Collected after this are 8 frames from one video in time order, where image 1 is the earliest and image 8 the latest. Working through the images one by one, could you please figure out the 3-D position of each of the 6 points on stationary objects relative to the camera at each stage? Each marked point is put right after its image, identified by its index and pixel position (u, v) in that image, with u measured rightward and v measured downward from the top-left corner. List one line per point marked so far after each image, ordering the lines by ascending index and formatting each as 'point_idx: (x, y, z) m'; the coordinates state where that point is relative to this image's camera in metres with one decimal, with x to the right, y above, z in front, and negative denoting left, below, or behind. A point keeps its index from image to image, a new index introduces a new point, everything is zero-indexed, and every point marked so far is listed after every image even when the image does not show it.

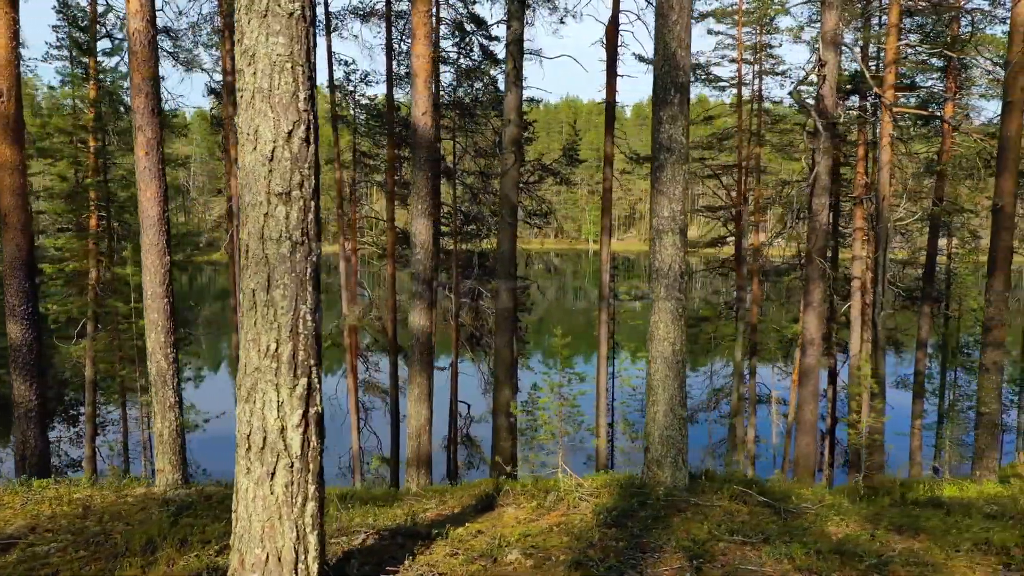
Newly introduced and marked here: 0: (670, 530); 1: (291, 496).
0: (+0.7, -1.1, +2.8) m
1: (-0.7, -0.6, +1.8) m
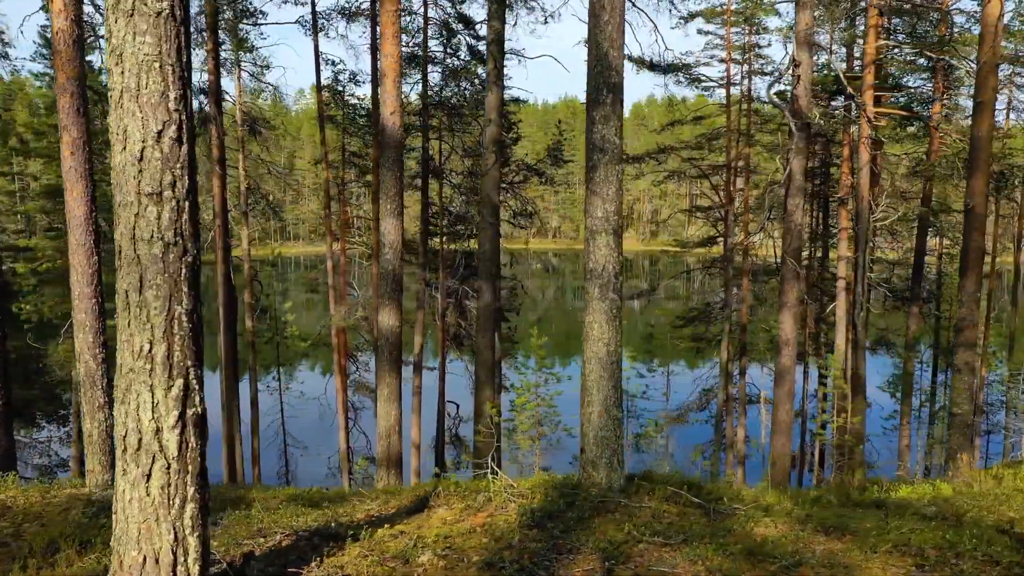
0: (+0.4, -1.1, +2.8) m
1: (-1.0, -0.6, +1.8) m
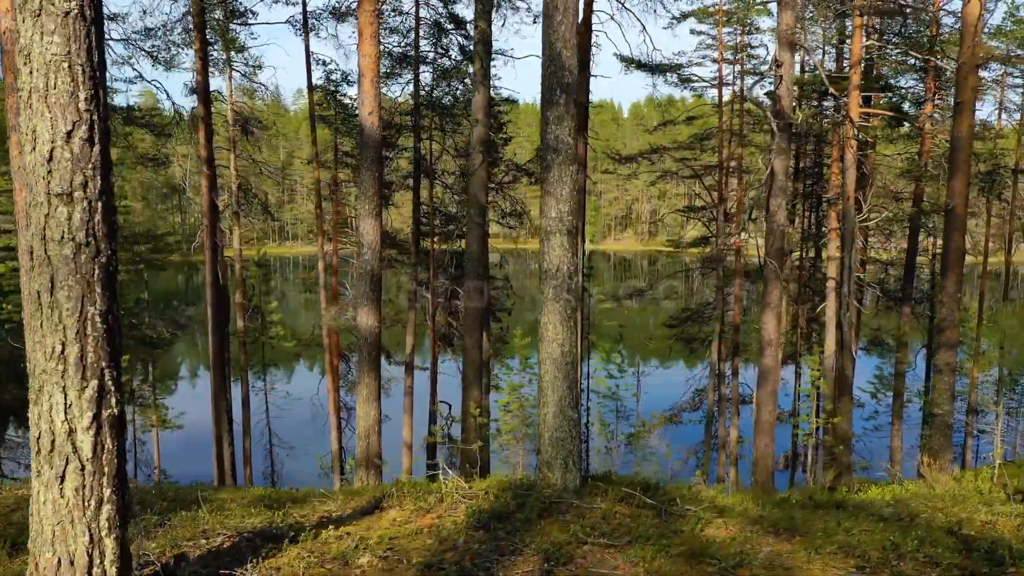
0: (+0.1, -1.1, +2.8) m
1: (-1.3, -0.6, +1.8) m
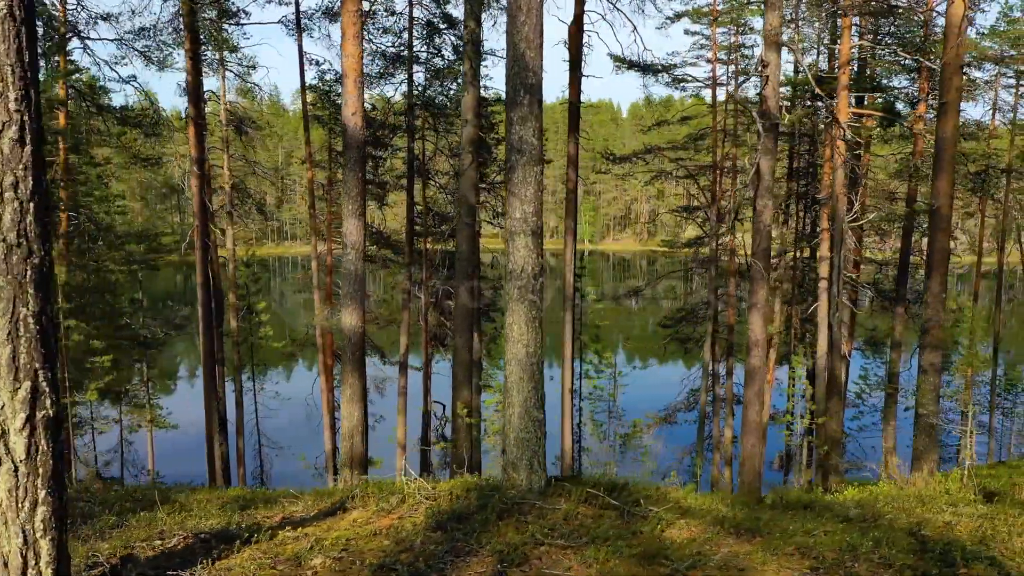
0: (-0.1, -1.1, +2.8) m
1: (-1.5, -0.6, +1.8) m
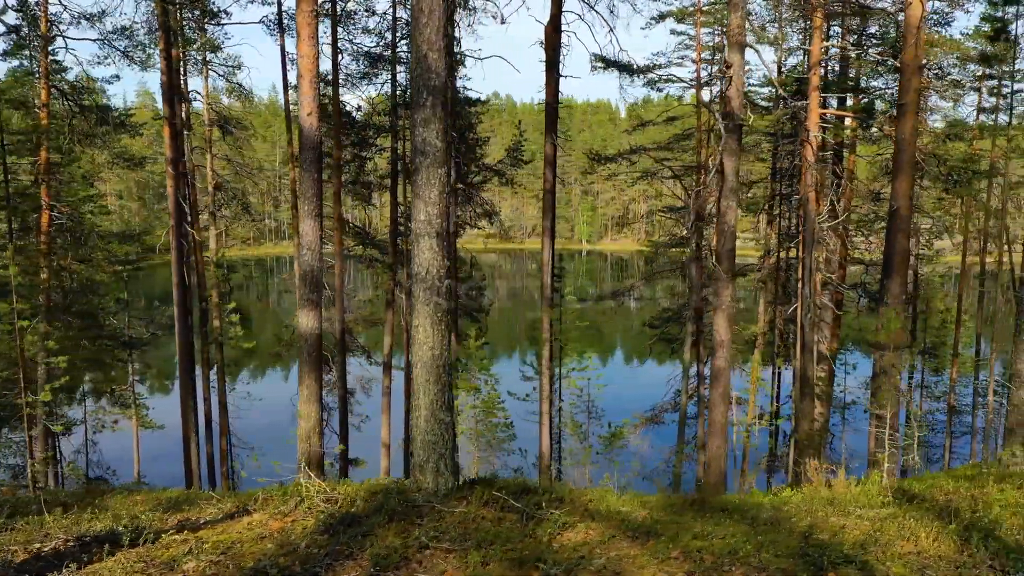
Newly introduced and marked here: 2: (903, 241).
0: (-0.6, -1.1, +2.8) m
1: (-2.0, -0.6, +1.8) m
2: (+4.9, +0.6, +7.6) m
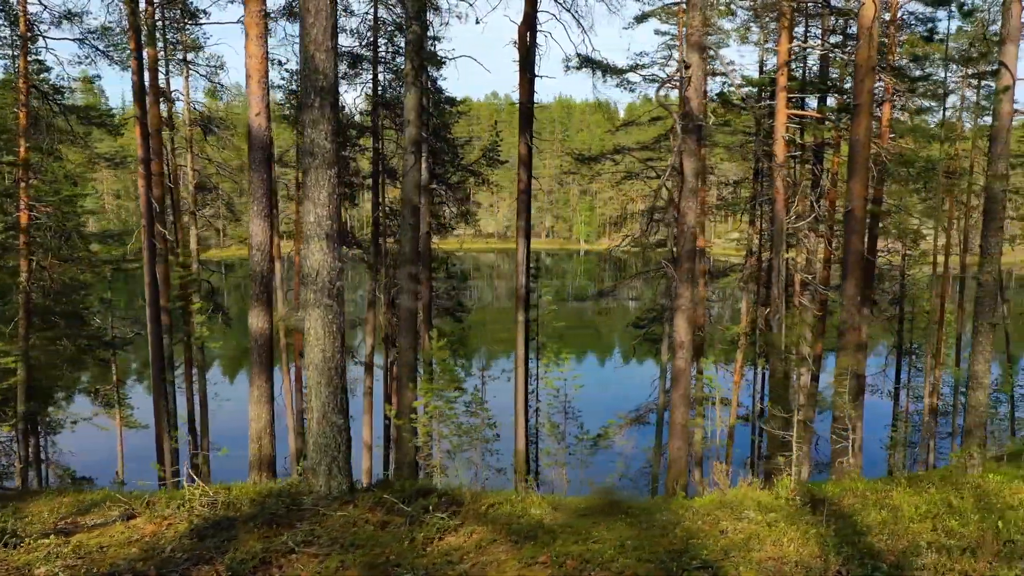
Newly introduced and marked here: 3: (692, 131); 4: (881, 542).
0: (-1.2, -1.1, +2.7) m
1: (-2.6, -0.7, +1.8) m
2: (+4.3, +0.6, +7.6) m
3: (+2.6, +2.2, +8.6) m
4: (+1.6, -1.1, +2.7) m
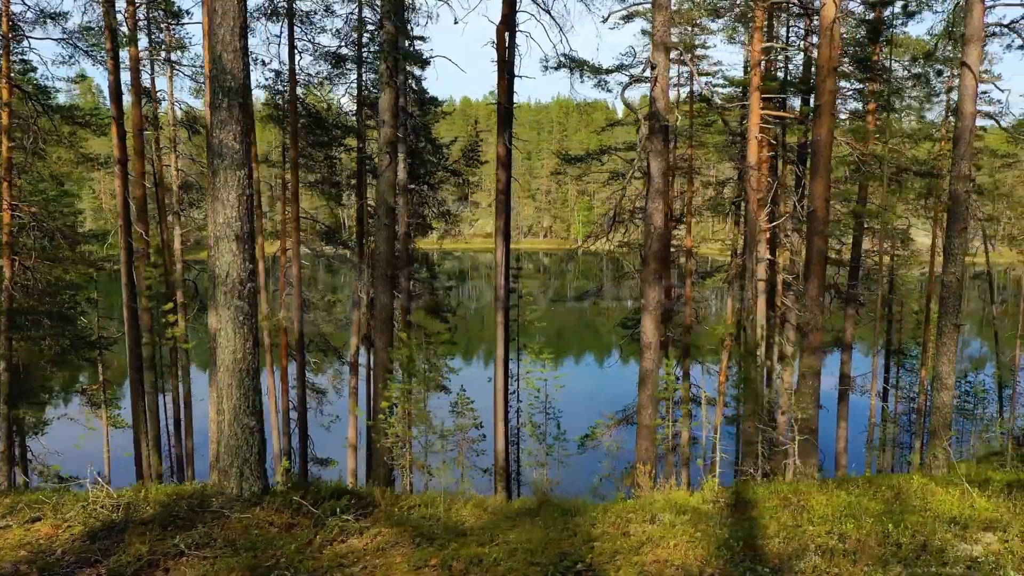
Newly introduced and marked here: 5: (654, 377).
0: (-1.7, -1.2, +2.7) m
1: (-3.1, -0.7, +1.8) m
2: (+3.8, +0.6, +7.6) m
3: (+2.1, +2.2, +8.6) m
4: (+1.1, -1.1, +2.6) m
5: (+2.1, -1.3, +8.8) m
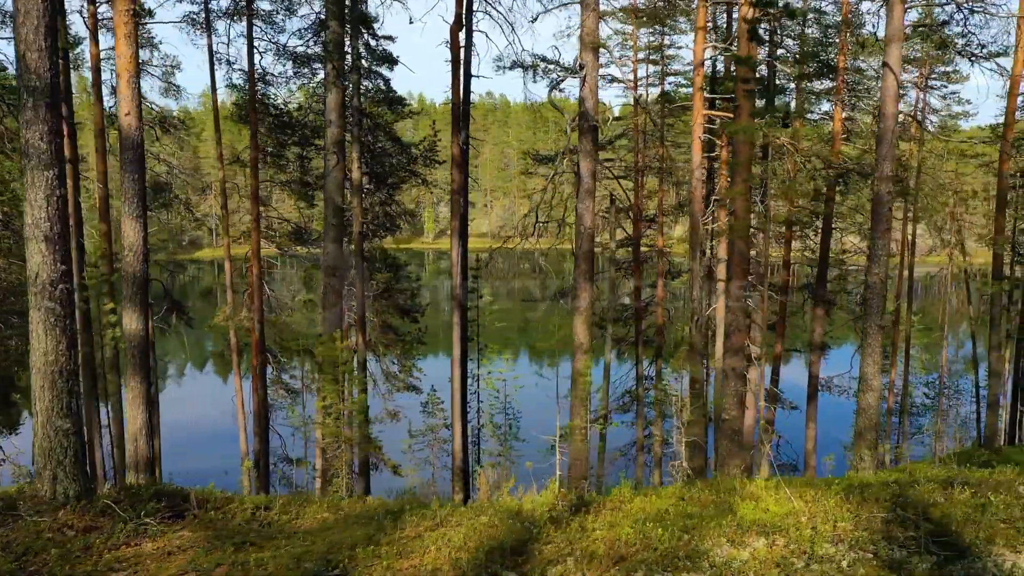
0: (-2.7, -1.2, +2.7) m
1: (-4.1, -0.7, +1.7) m
2: (+2.8, +0.5, +7.5) m
3: (+1.1, +2.2, +8.6) m
4: (+0.1, -1.1, +2.6) m
5: (+1.0, -1.3, +8.8) m
